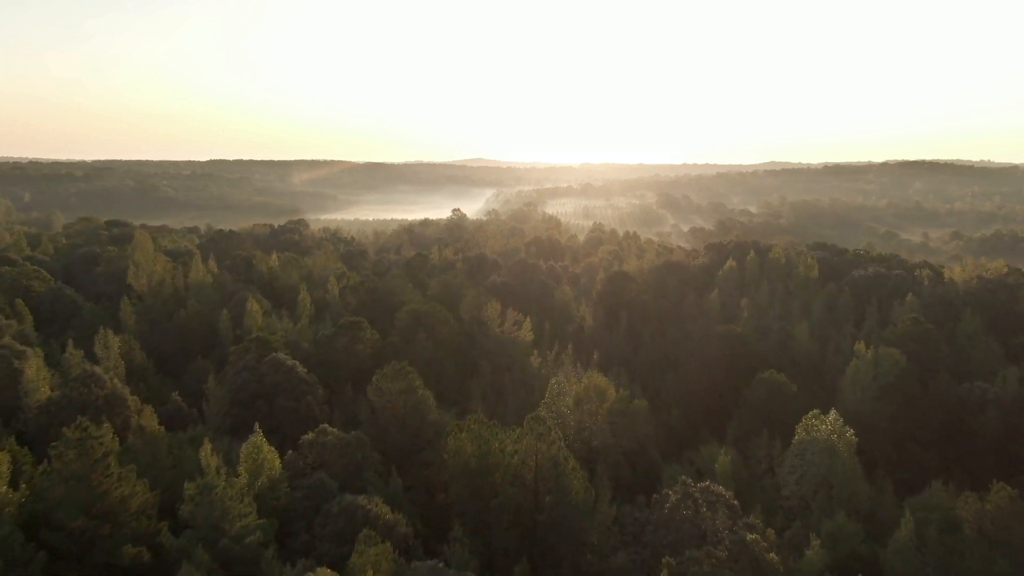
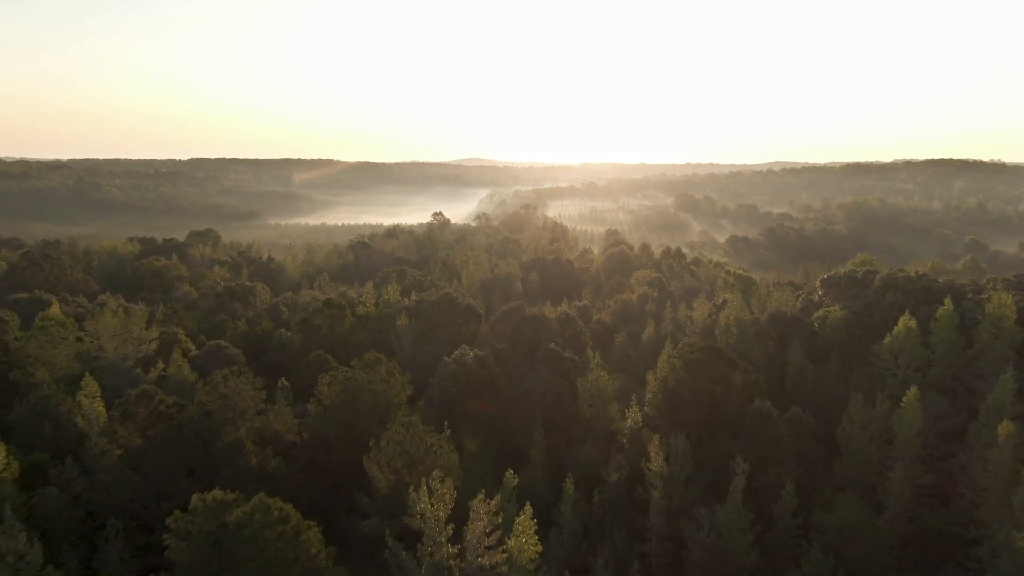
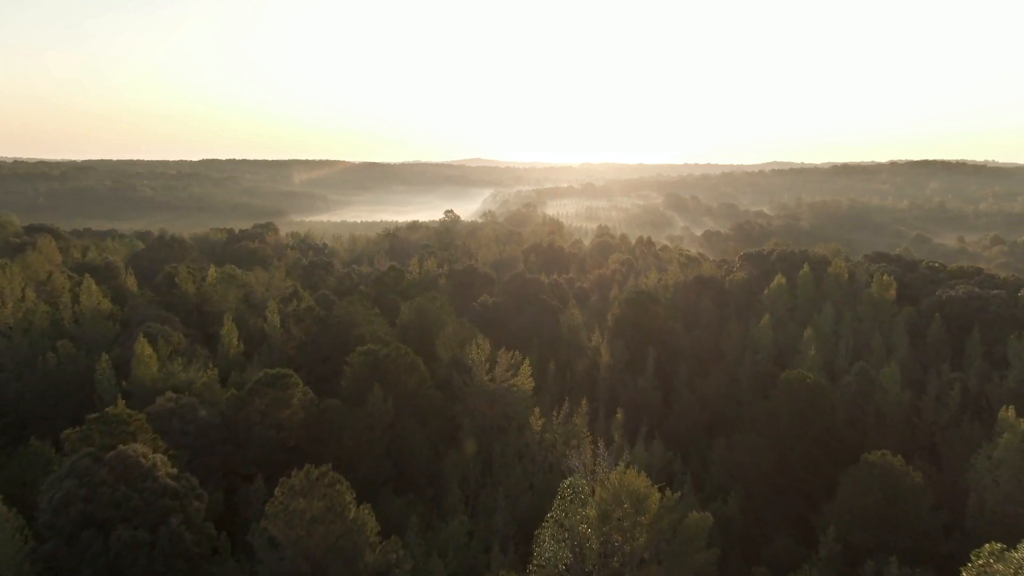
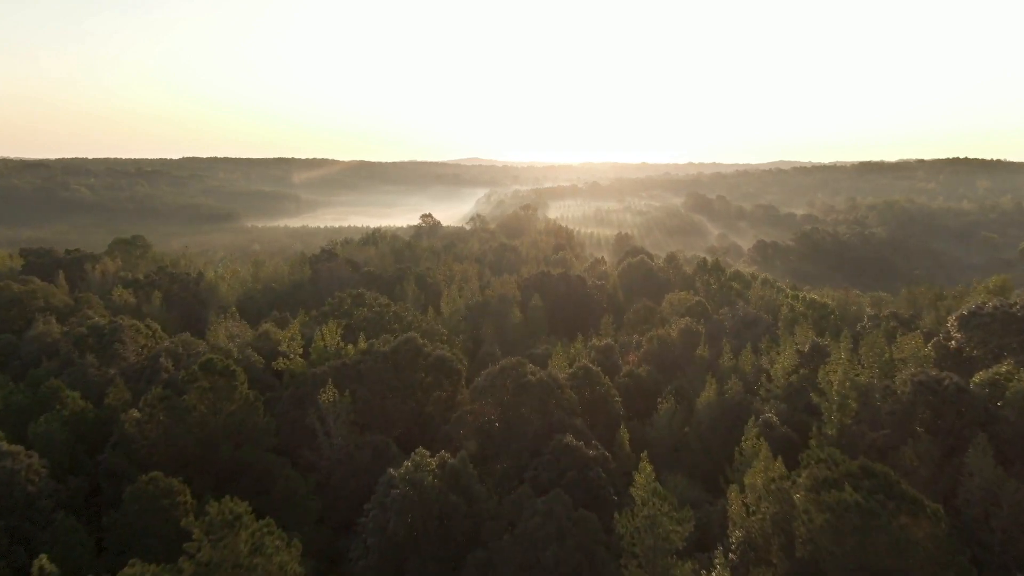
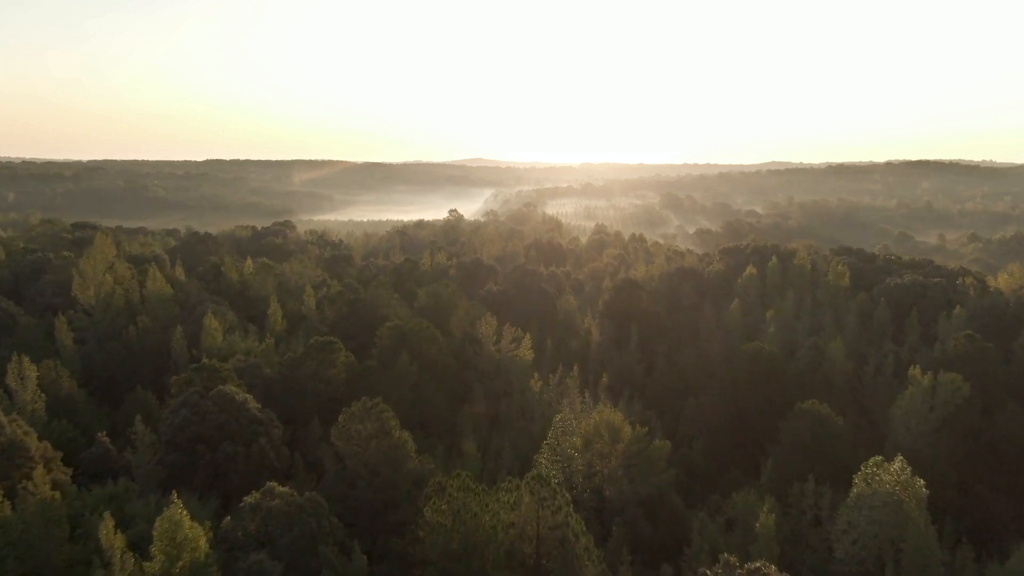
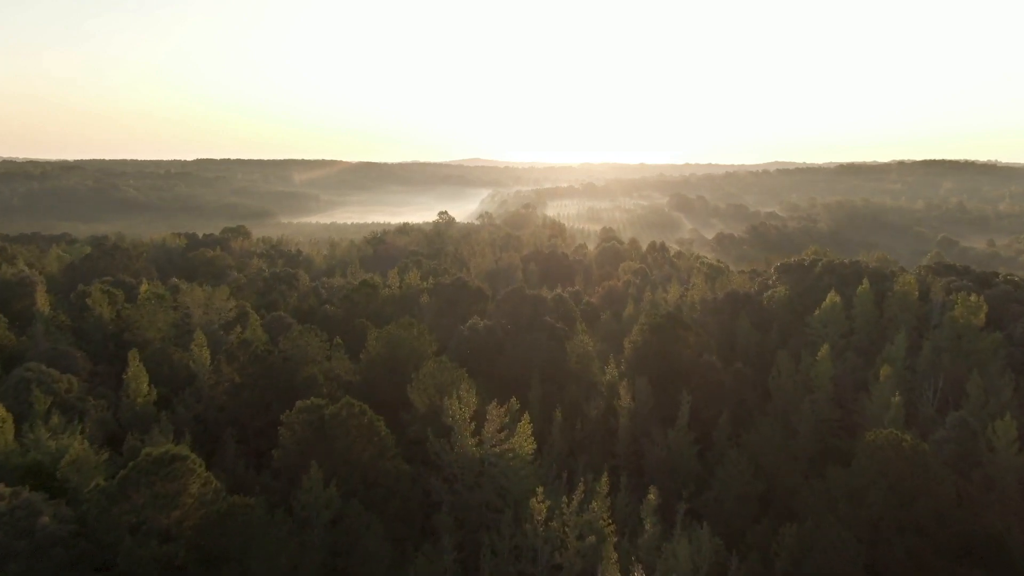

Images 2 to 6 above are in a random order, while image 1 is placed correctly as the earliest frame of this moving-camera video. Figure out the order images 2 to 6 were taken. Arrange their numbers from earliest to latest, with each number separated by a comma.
5, 3, 6, 2, 4
